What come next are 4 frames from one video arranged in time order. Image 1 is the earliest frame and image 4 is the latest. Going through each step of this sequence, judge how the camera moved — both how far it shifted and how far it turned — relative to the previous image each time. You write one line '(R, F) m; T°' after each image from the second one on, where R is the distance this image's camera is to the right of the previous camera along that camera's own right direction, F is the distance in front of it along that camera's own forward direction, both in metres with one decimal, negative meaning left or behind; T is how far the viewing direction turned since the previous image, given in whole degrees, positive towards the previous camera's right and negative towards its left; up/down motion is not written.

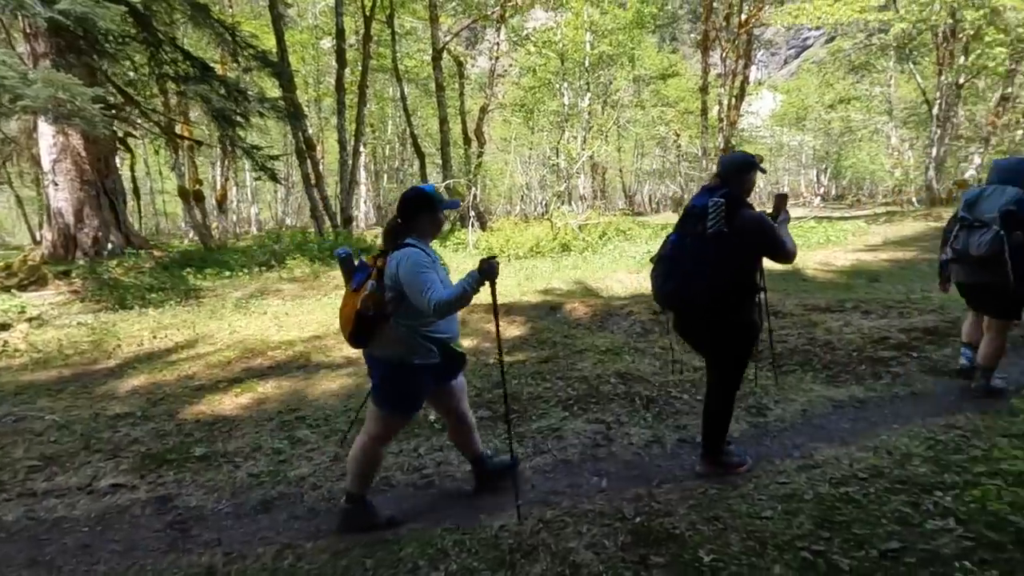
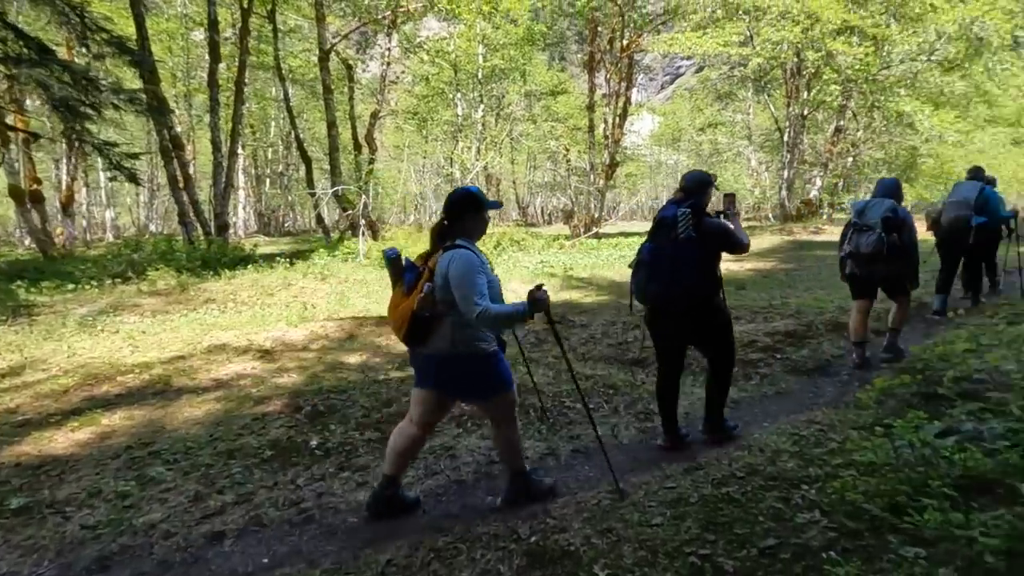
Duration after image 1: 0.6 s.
(0.0, +0.1) m; +11°
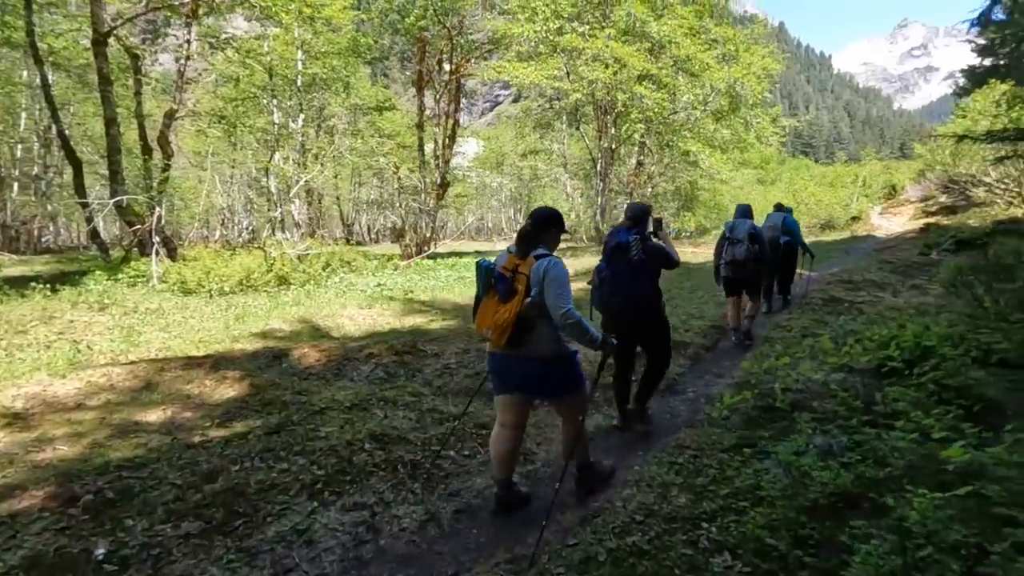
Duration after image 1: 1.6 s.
(-0.3, +0.5) m; +18°
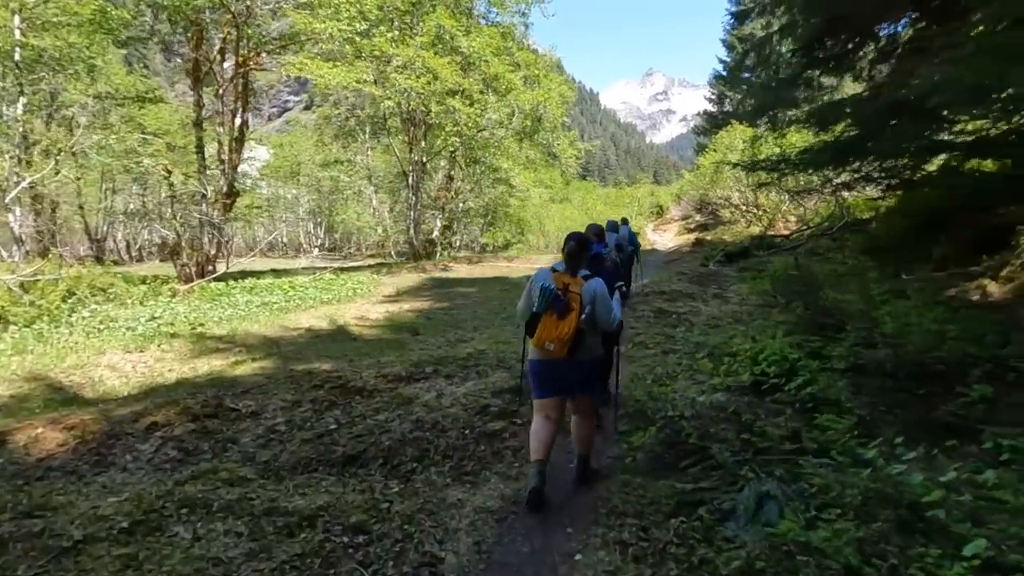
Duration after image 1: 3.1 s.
(-0.5, +1.3) m; +21°
